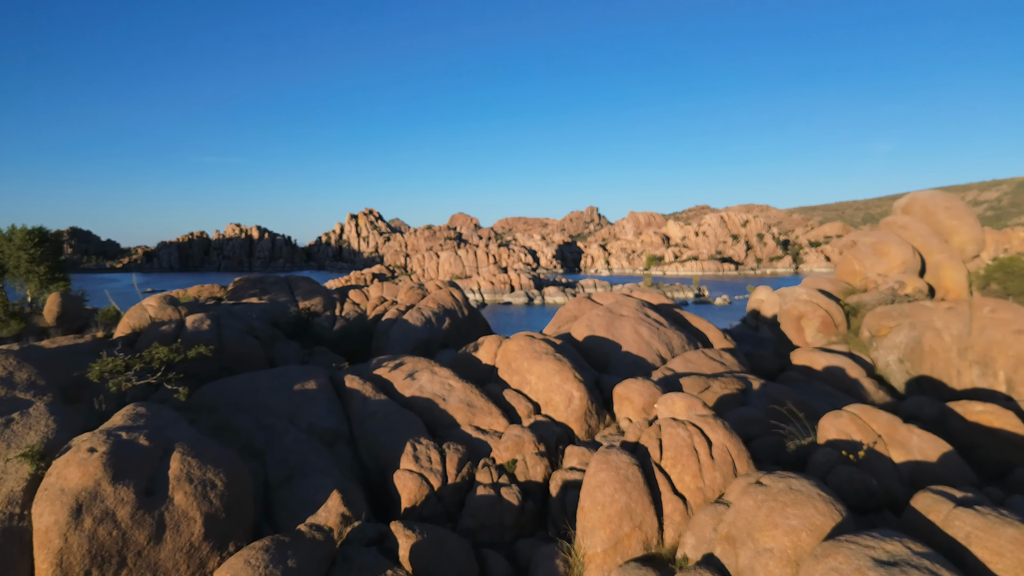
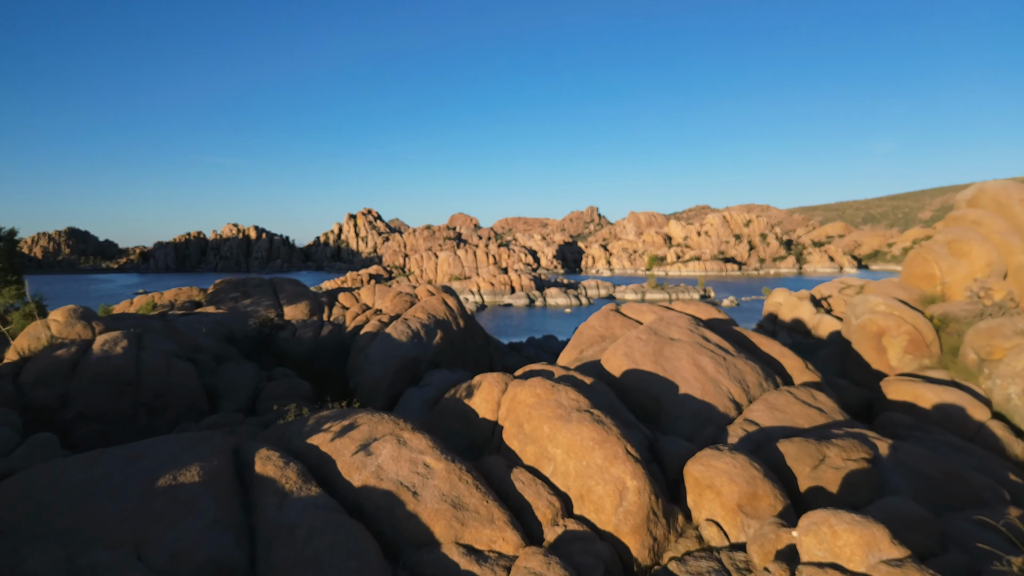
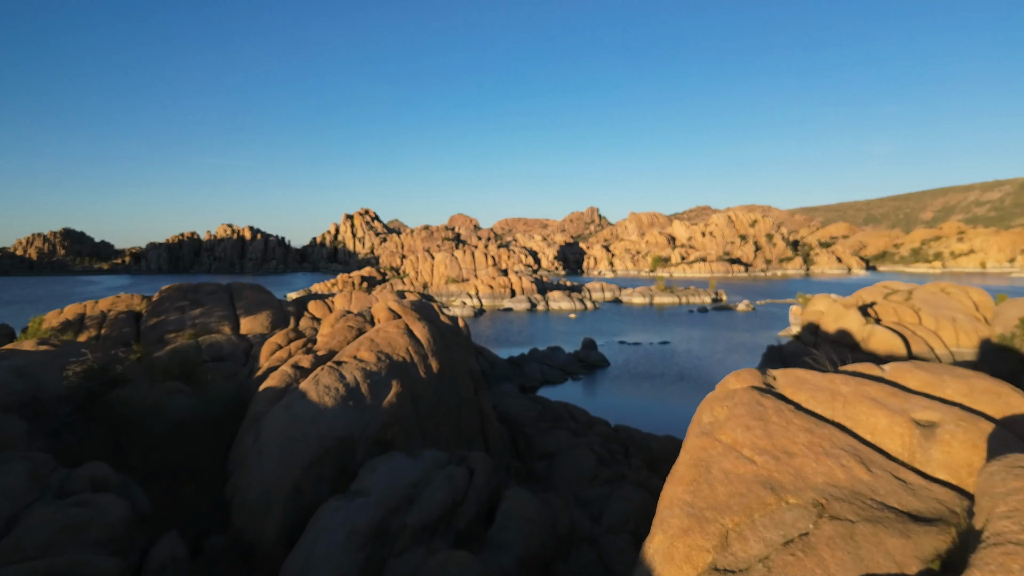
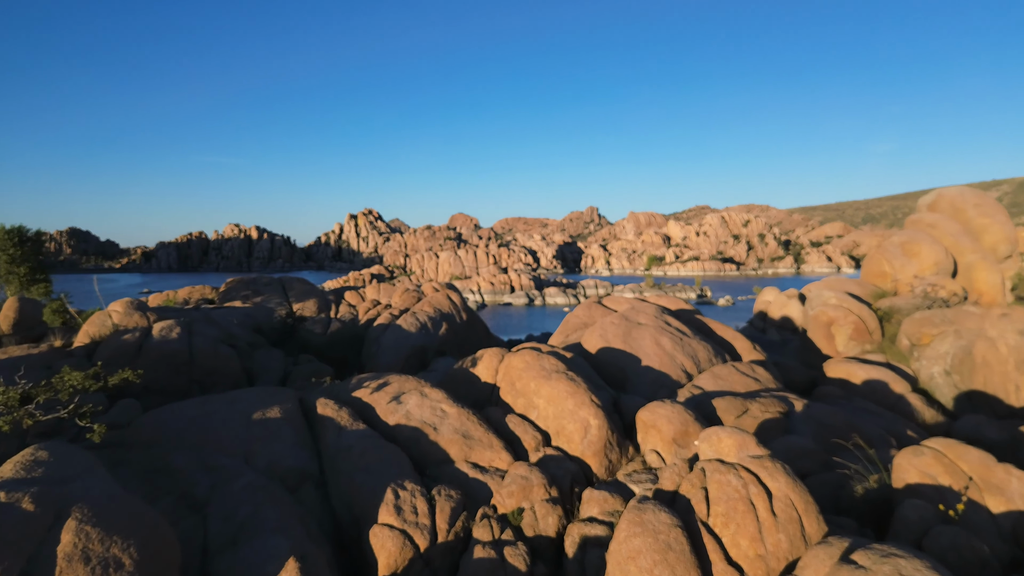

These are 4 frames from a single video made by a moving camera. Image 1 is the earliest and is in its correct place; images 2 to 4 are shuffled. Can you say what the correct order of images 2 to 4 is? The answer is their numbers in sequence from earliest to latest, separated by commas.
4, 2, 3
